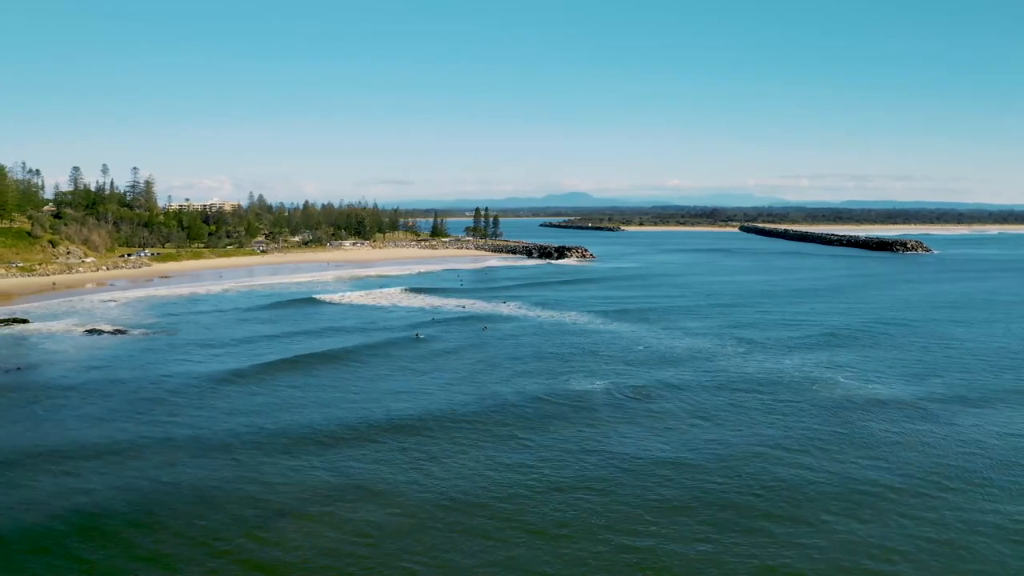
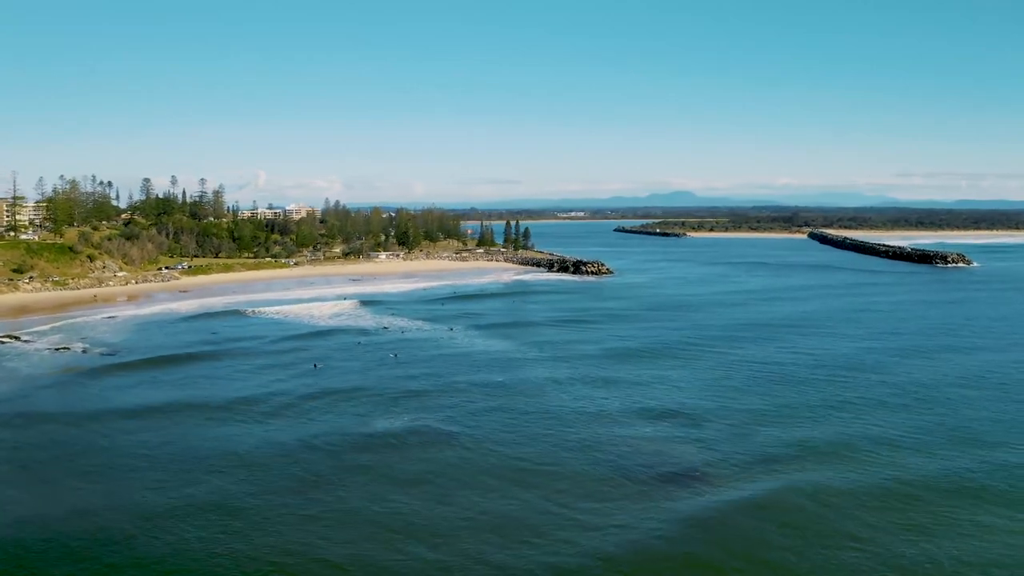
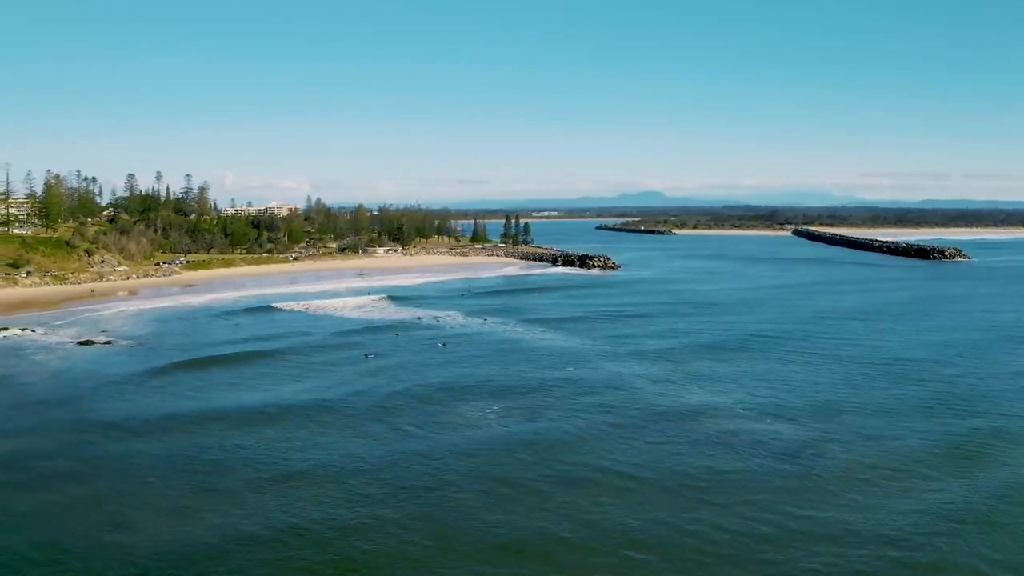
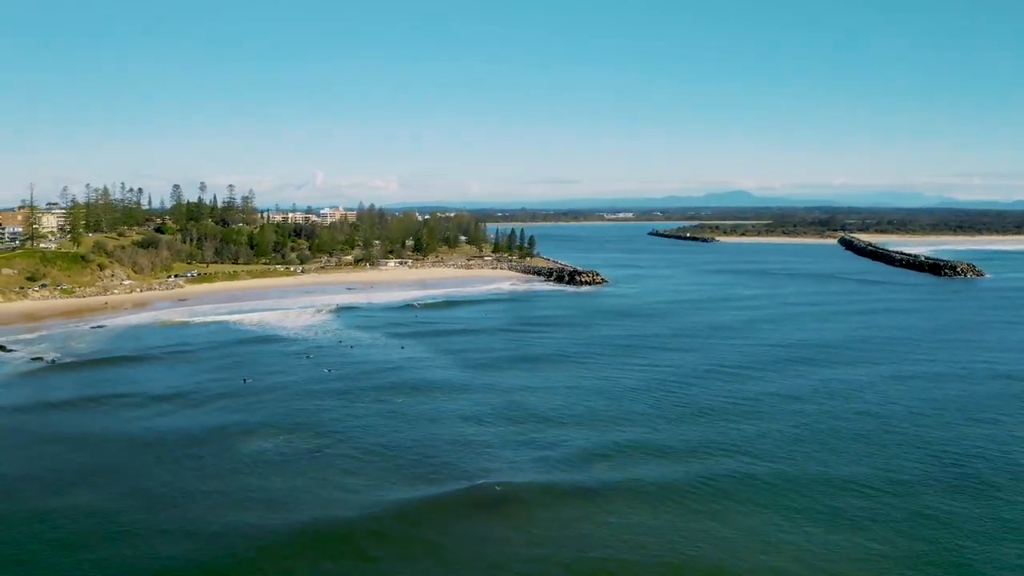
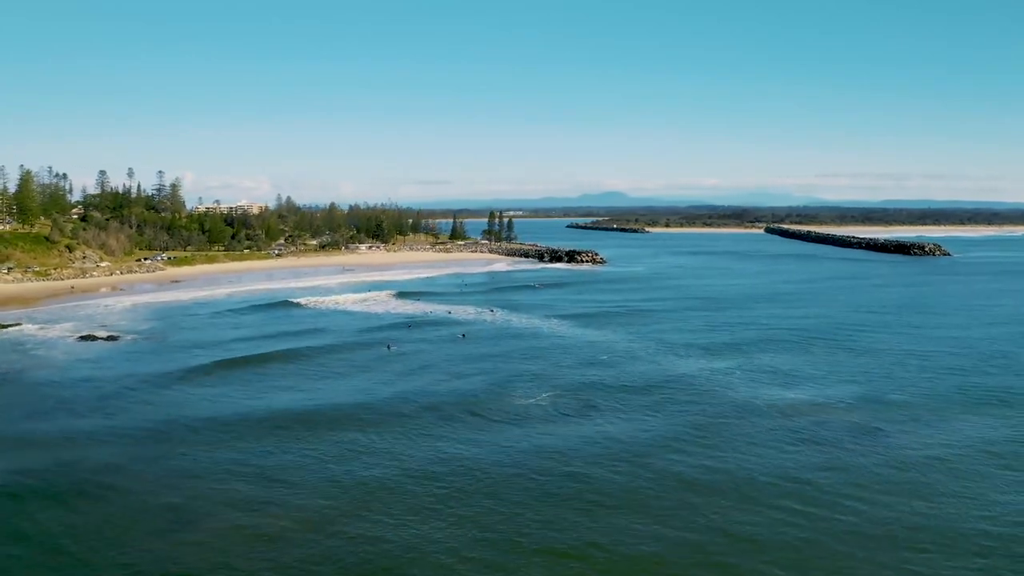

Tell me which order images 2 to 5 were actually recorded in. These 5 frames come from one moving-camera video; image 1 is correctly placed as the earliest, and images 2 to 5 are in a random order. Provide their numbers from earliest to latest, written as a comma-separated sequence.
5, 3, 2, 4
